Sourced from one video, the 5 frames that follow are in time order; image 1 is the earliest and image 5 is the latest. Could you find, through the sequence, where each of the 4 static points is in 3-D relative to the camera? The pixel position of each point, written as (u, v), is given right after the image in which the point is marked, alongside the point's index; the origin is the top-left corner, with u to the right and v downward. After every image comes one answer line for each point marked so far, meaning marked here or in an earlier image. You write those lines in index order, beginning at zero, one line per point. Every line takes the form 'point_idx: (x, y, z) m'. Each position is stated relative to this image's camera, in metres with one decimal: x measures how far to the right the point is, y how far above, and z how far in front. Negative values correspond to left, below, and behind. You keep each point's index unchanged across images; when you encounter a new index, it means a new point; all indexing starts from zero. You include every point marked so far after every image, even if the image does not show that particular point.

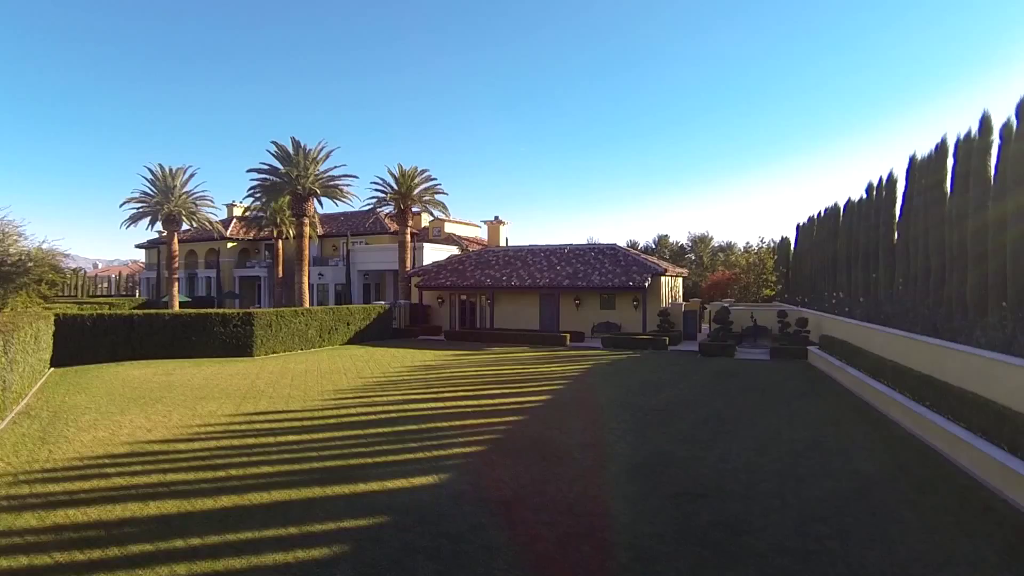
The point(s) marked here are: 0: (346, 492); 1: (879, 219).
0: (-2.2, -2.7, +7.9) m
1: (+11.9, +2.1, +19.3) m
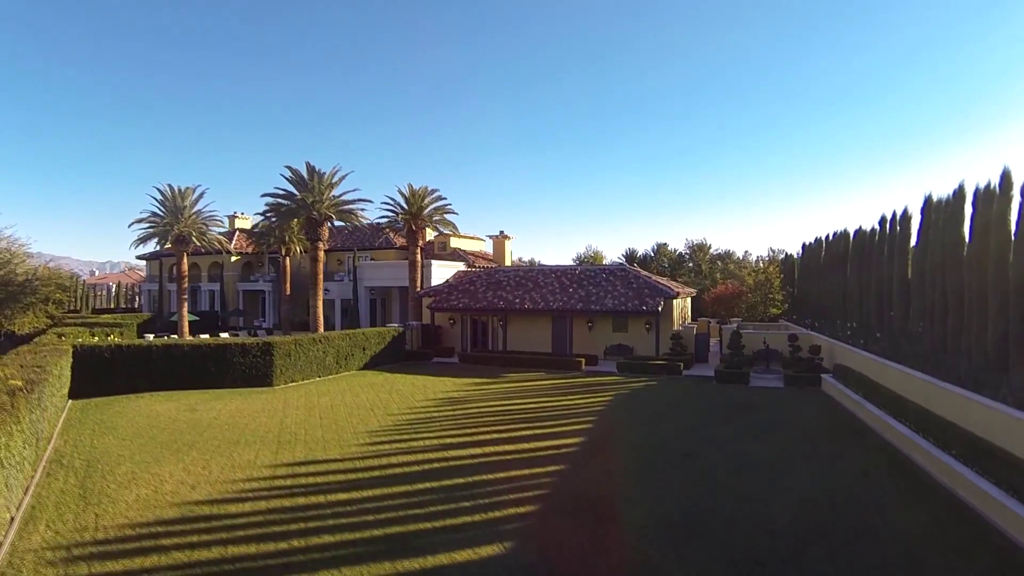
0: (-1.3, -3.8, +8.0) m
1: (+12.6, +1.1, +19.7) m
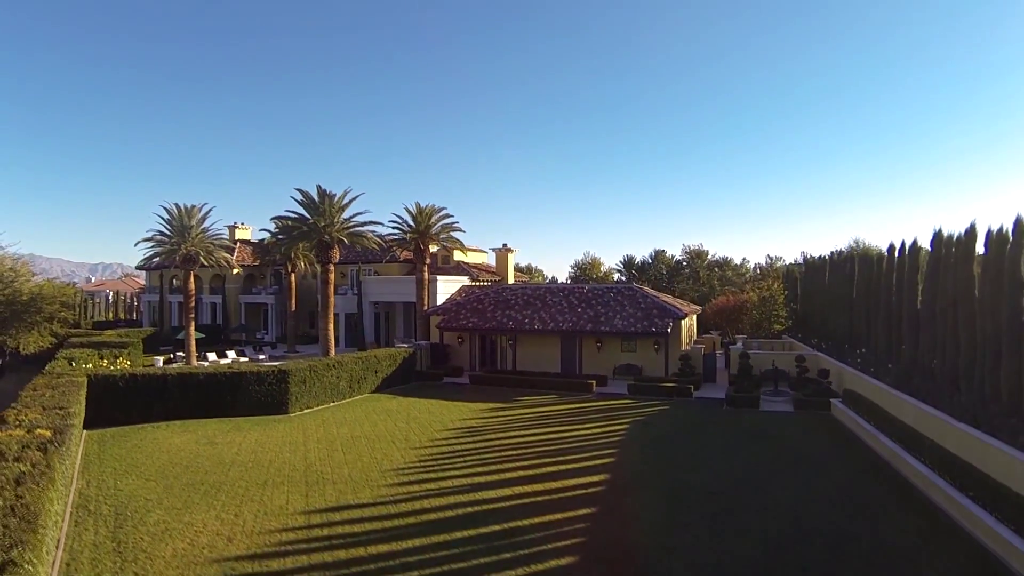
0: (-0.6, -4.8, +8.2) m
1: (+13.1, +0.1, +20.0) m
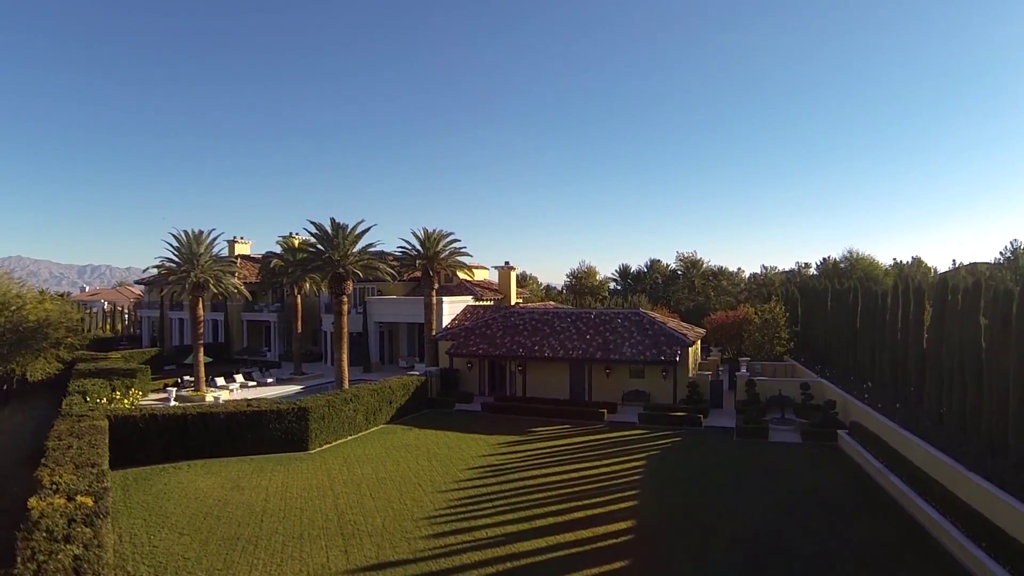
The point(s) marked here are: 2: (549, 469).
0: (+0.3, -6.2, +8.6) m
1: (+13.7, -1.1, +20.7) m
2: (+1.1, -5.8, +19.4) m
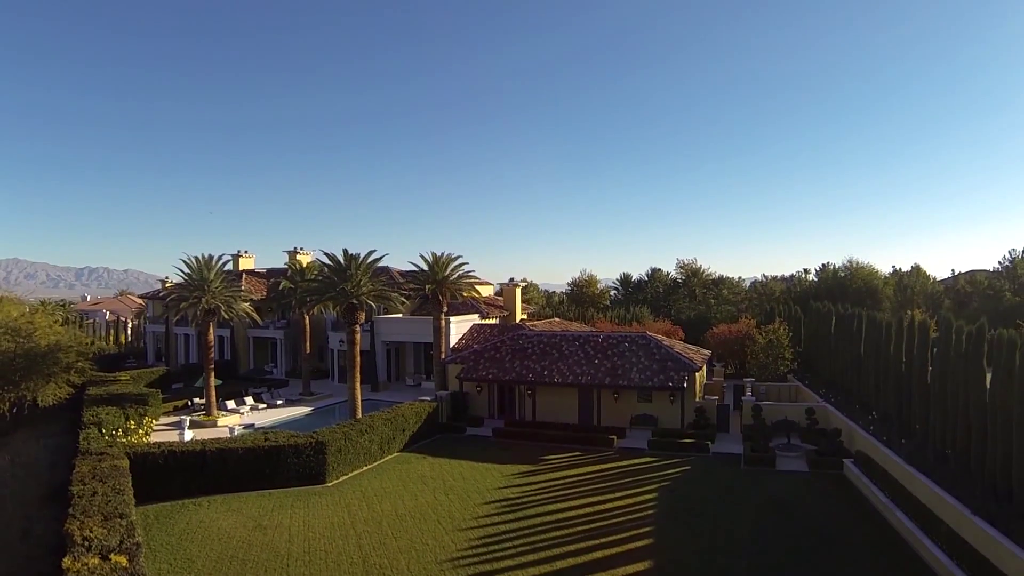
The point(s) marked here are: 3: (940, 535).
0: (+0.9, -7.5, +9.0) m
1: (+14.2, -2.3, +21.1) m
2: (+1.6, -7.1, +19.8) m
3: (+11.3, -6.5, +15.6) m
